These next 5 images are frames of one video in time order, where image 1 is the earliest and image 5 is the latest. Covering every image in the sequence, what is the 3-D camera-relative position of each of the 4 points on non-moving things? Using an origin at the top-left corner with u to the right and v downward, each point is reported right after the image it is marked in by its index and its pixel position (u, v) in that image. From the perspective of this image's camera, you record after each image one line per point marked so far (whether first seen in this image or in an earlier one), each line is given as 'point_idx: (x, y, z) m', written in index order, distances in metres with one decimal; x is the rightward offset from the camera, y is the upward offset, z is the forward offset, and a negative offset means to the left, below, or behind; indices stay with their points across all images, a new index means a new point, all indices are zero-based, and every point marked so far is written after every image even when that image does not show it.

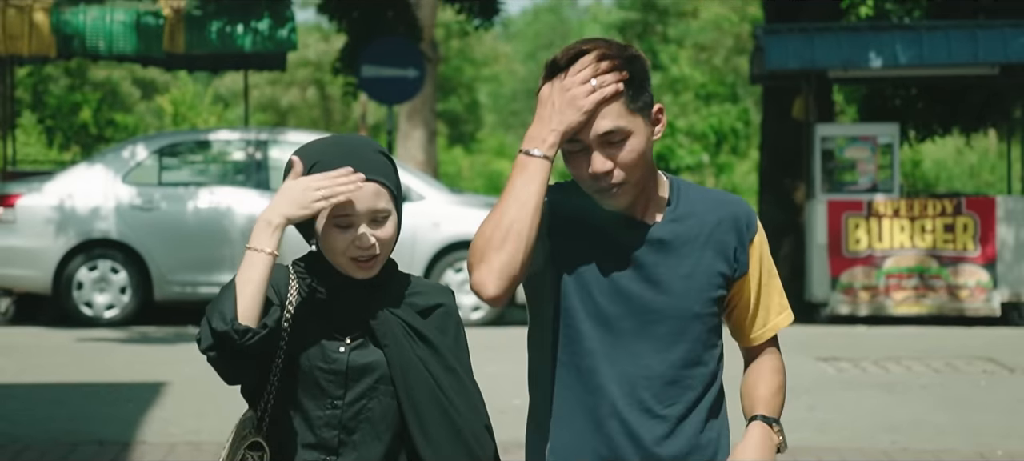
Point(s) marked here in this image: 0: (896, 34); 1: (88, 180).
0: (+3.2, +1.6, +13.4) m
1: (-3.3, +0.4, +12.6) m
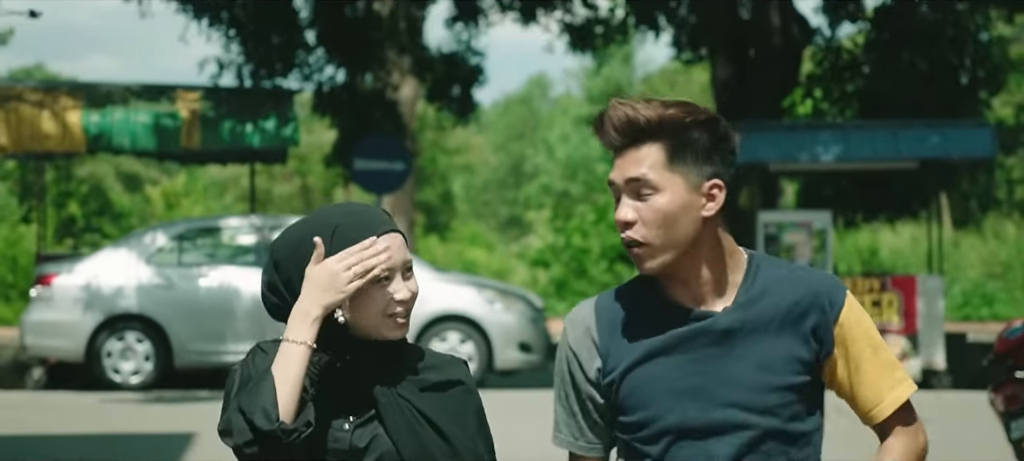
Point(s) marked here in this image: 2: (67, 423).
0: (+3.0, +0.9, +15.2) m
1: (-3.5, -0.3, +14.2) m
2: (-3.3, -1.4, +12.0) m
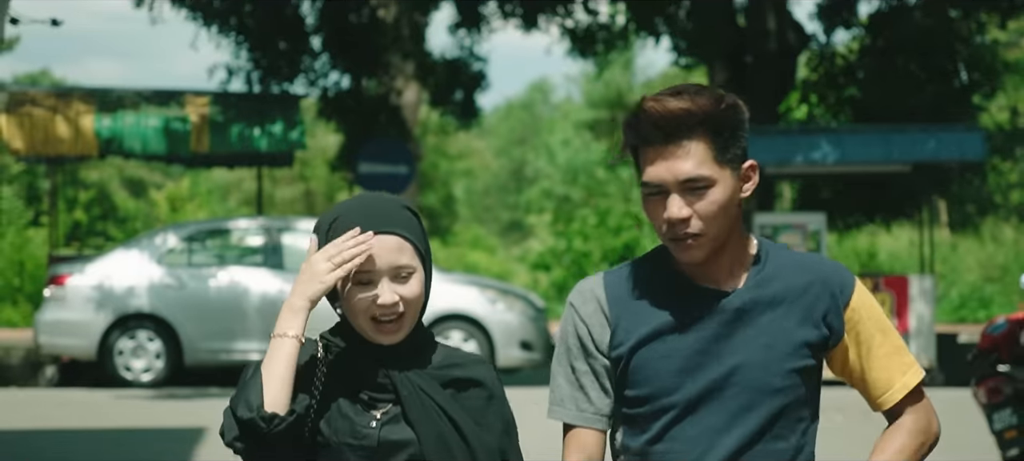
0: (+3.0, +0.9, +15.5) m
1: (-3.5, -0.3, +14.5) m
2: (-3.3, -1.4, +12.4) m
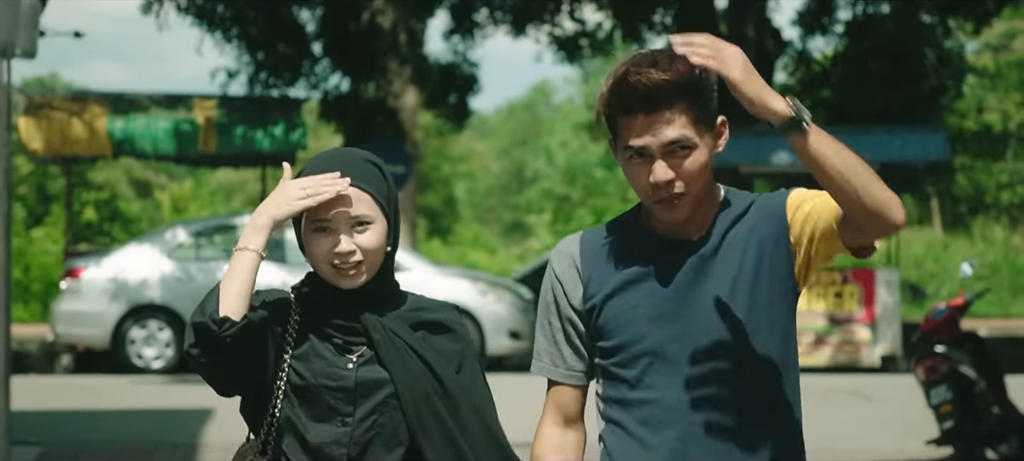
0: (+2.9, +0.9, +16.4) m
1: (-3.6, -0.3, +15.4) m
2: (-3.4, -1.4, +13.3) m
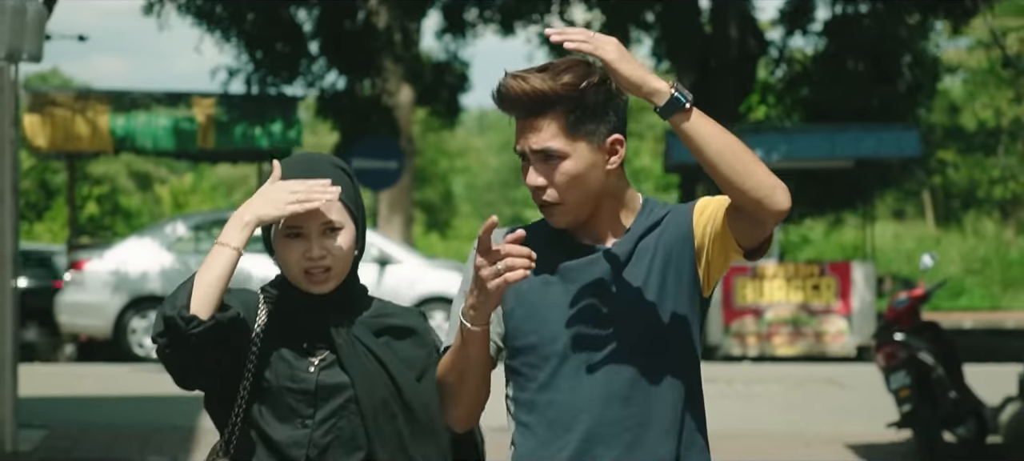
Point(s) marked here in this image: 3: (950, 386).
0: (+2.8, +1.0, +17.0) m
1: (-3.7, -0.2, +16.0) m
2: (-3.5, -1.3, +13.8) m
3: (+2.8, -1.0, +10.4) m
